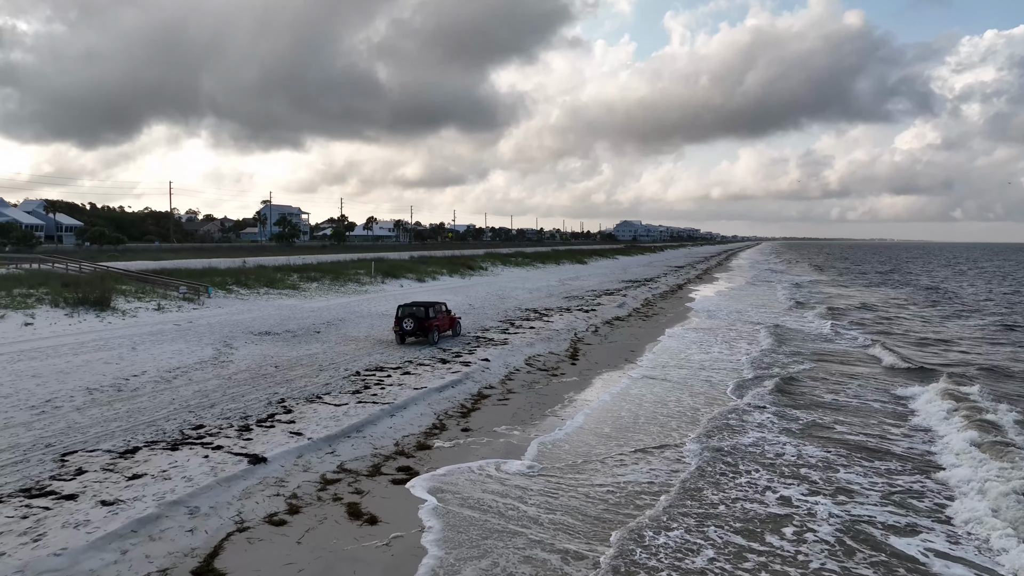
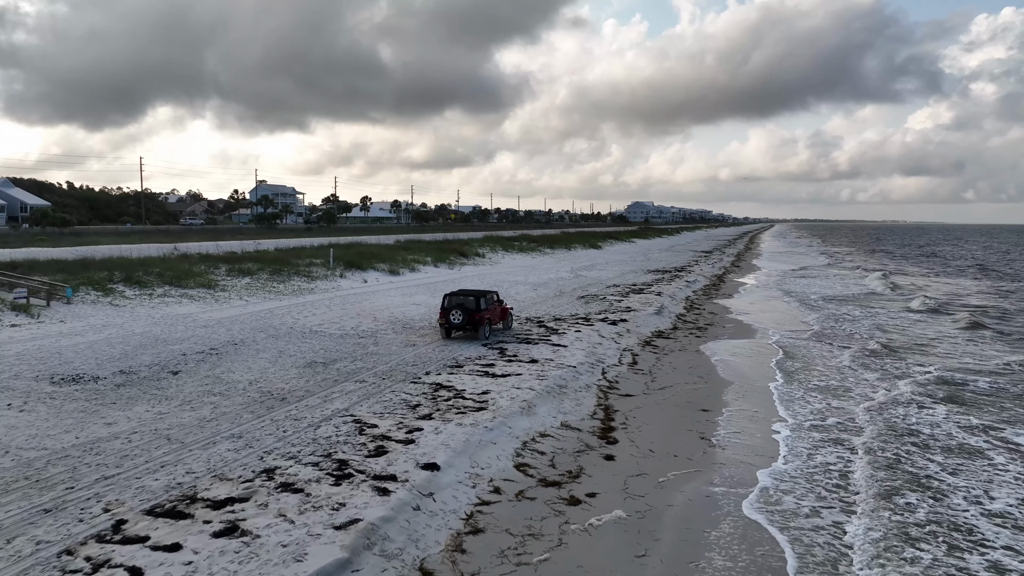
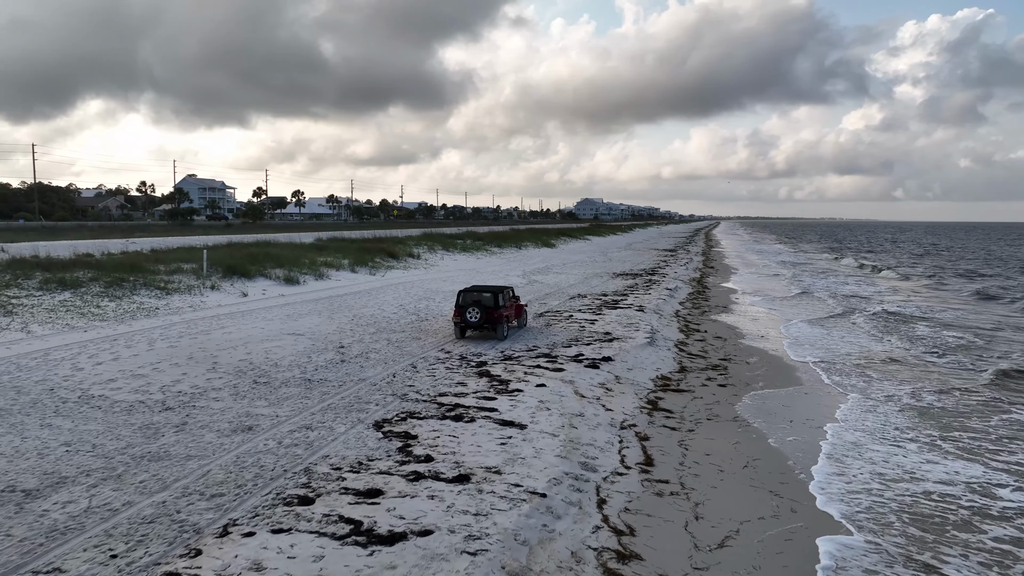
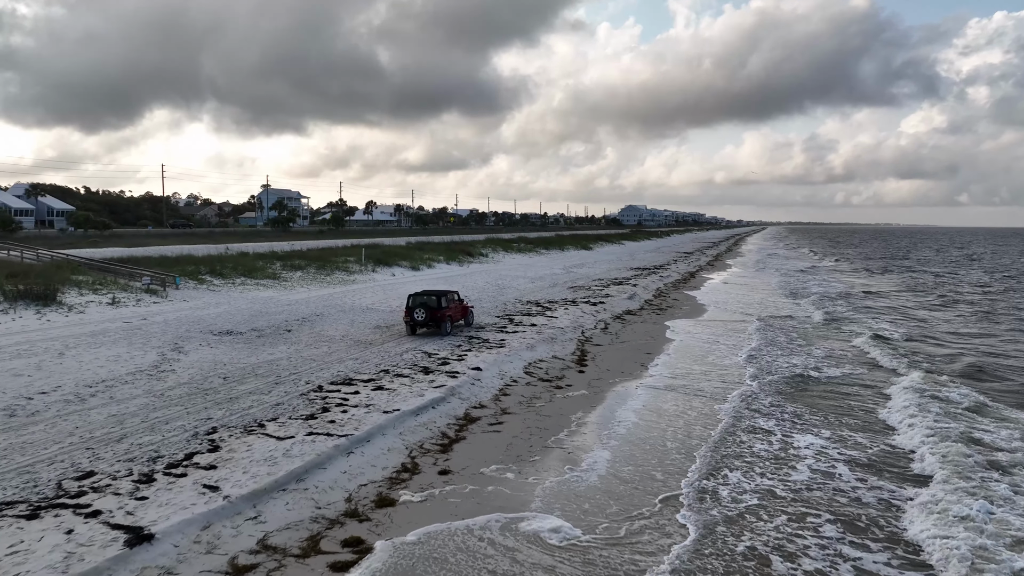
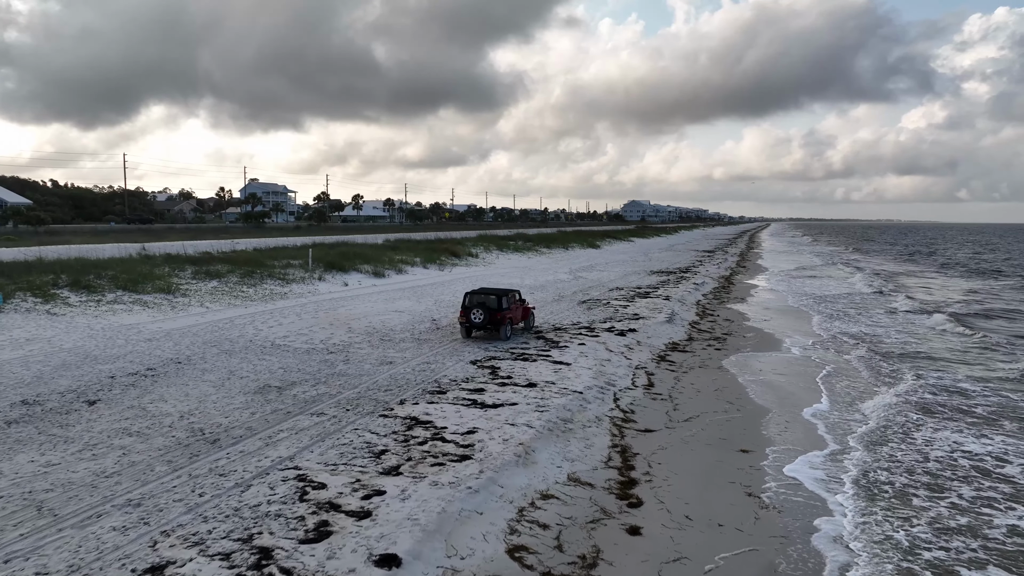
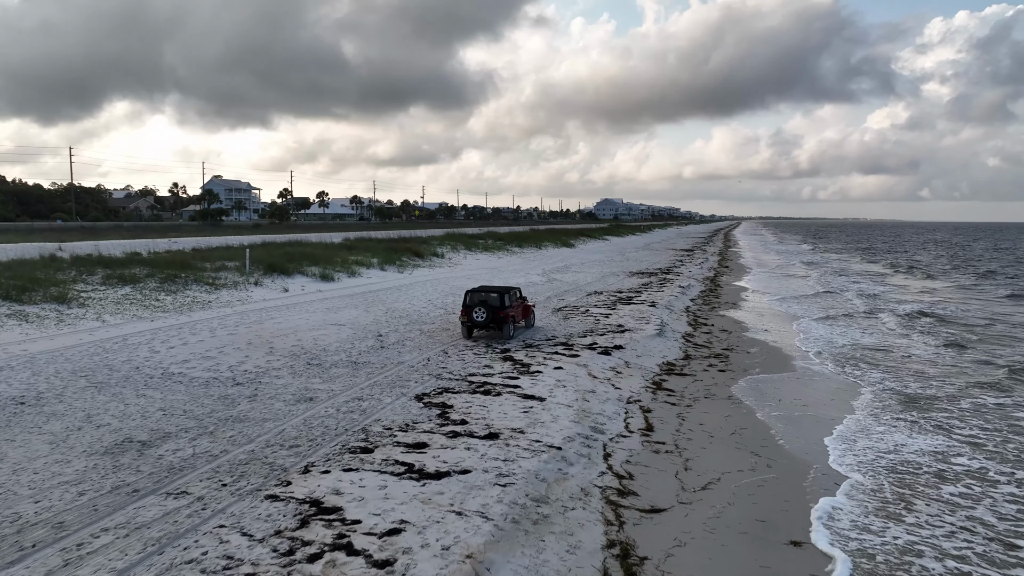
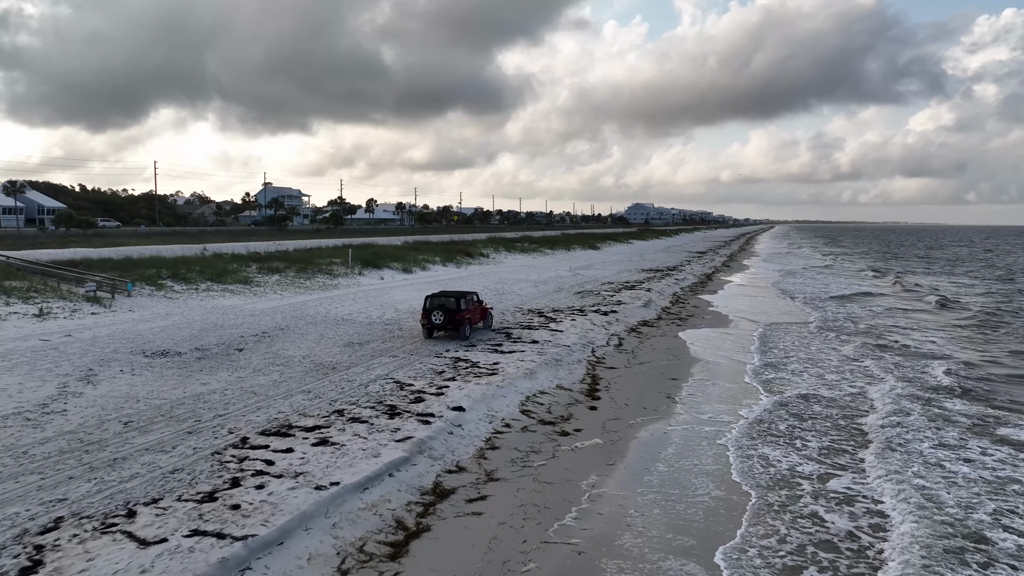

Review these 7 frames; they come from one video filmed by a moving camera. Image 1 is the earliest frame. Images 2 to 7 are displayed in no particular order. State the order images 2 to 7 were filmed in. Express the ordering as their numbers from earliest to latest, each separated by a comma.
4, 7, 2, 5, 6, 3
